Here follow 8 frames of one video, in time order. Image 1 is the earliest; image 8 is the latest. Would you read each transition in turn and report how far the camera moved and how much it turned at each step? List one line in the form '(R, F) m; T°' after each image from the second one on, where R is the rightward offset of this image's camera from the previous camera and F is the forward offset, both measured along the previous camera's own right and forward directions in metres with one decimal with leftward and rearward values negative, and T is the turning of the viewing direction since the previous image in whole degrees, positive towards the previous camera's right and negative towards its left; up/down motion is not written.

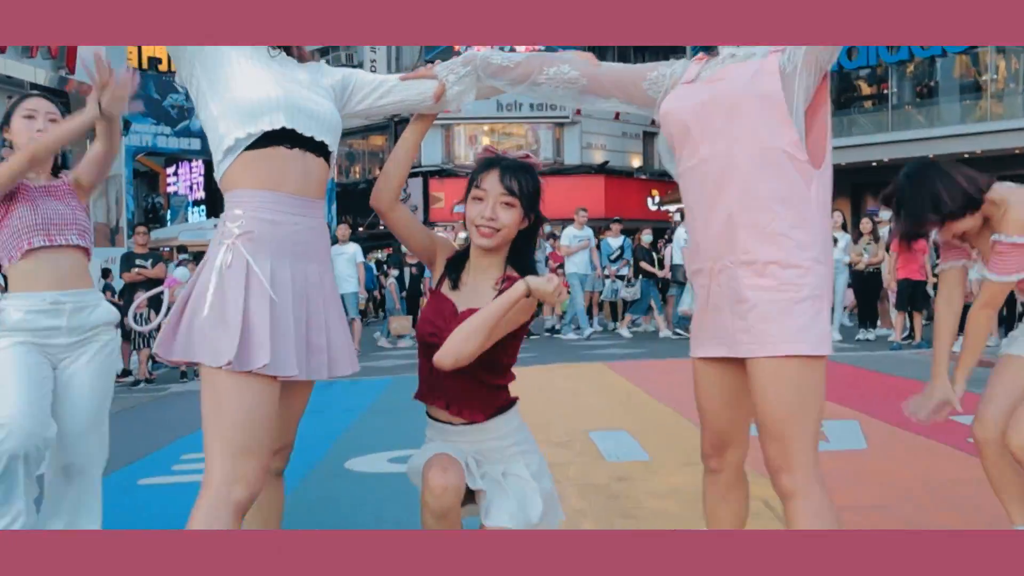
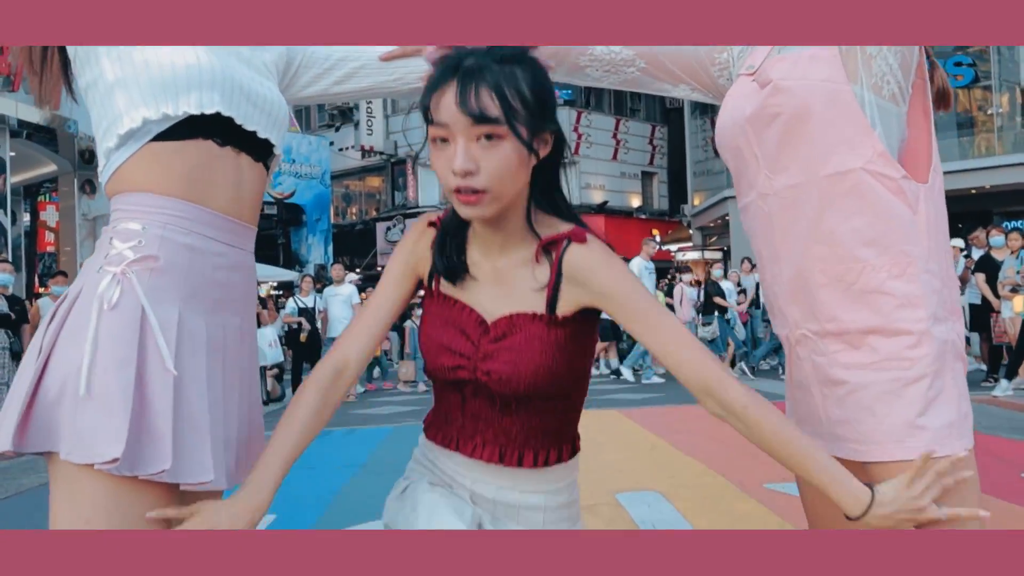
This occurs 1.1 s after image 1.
(-0.1, +0.7) m; 0°
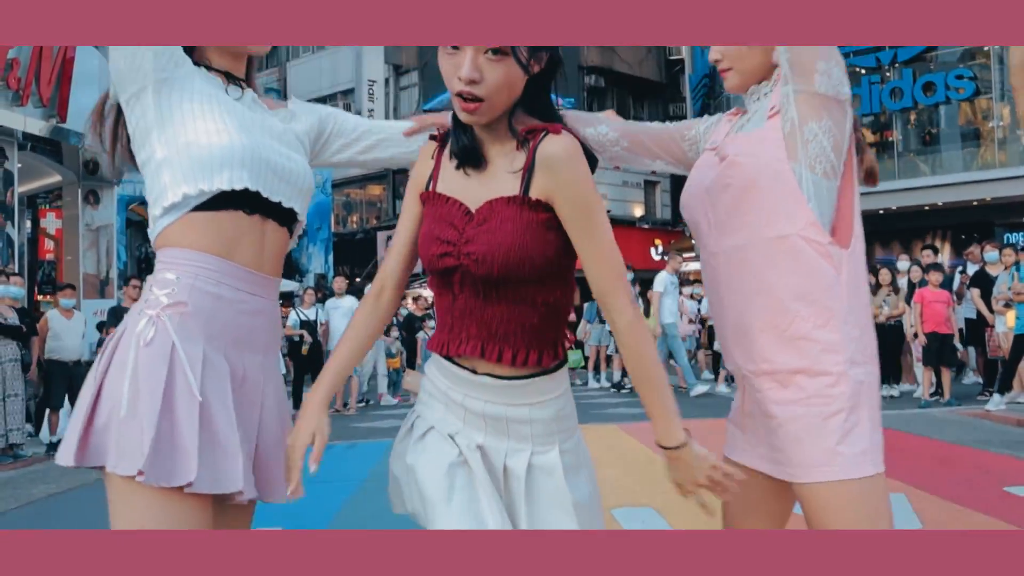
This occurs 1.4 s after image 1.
(0.0, -0.1) m; 0°
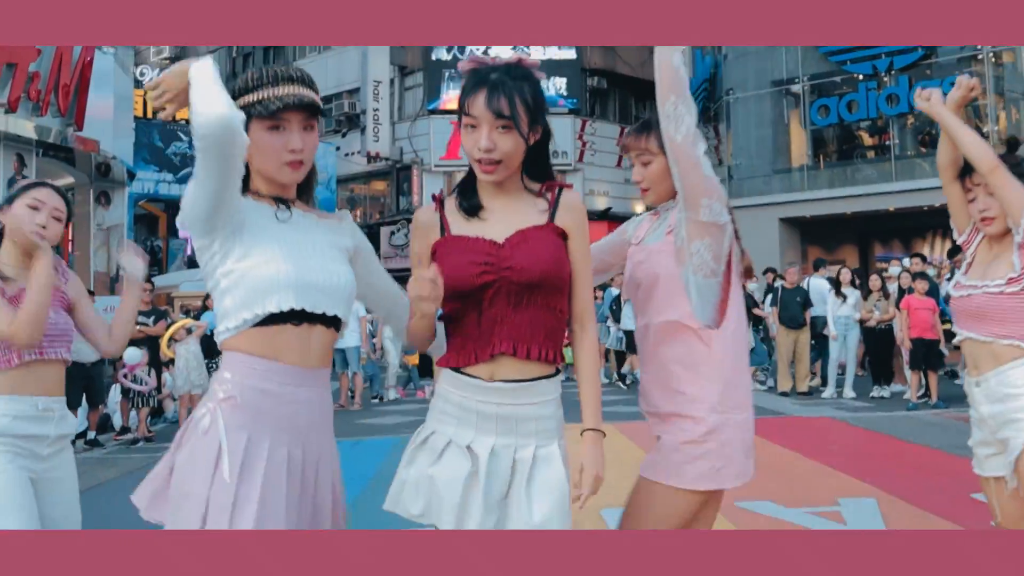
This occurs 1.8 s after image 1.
(0.0, -0.4) m; 0°
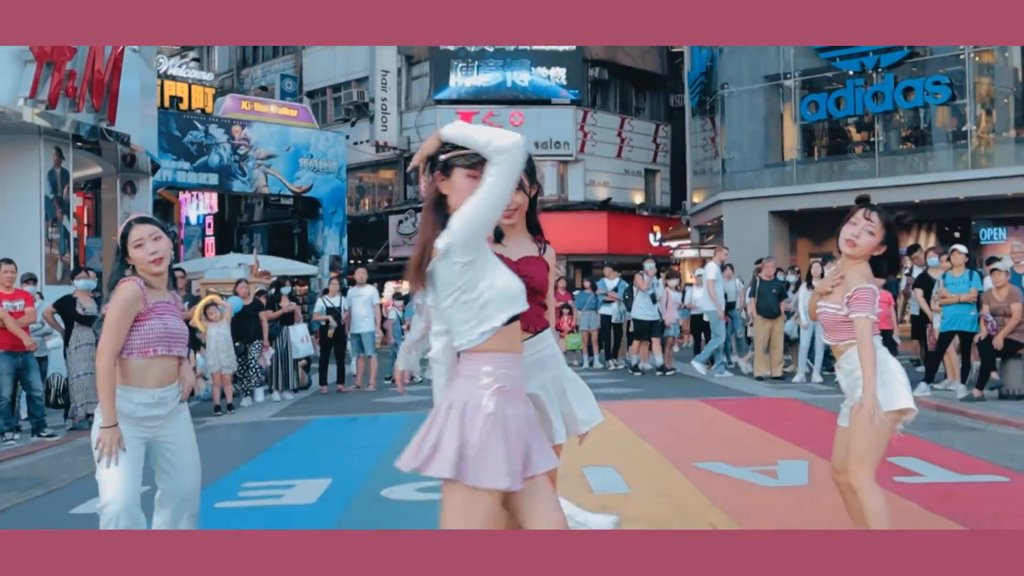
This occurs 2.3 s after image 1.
(0.0, -1.2) m; 0°
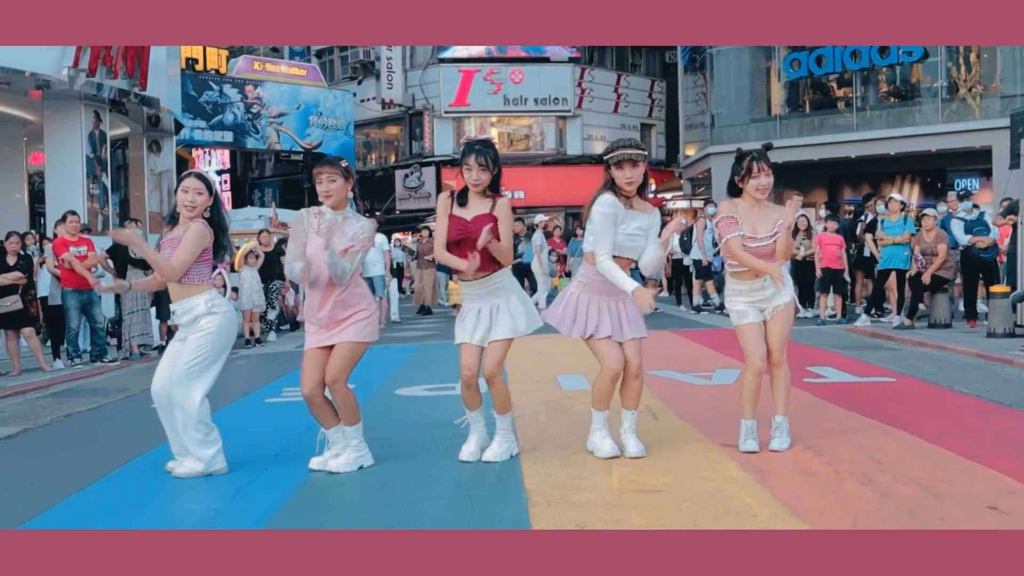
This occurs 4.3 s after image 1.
(+0.2, -1.6) m; 0°
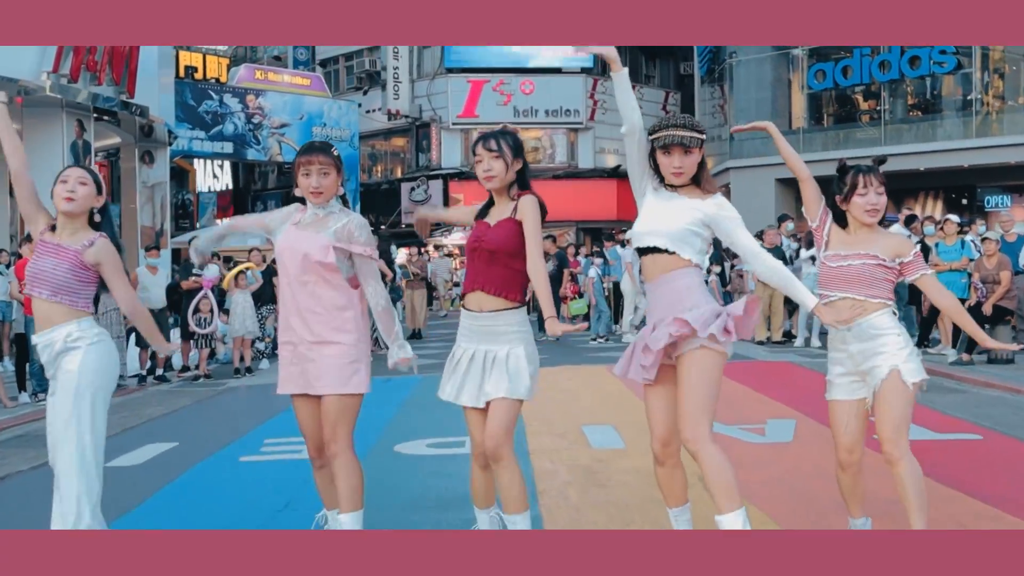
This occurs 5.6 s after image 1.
(-0.1, +1.2) m; 0°
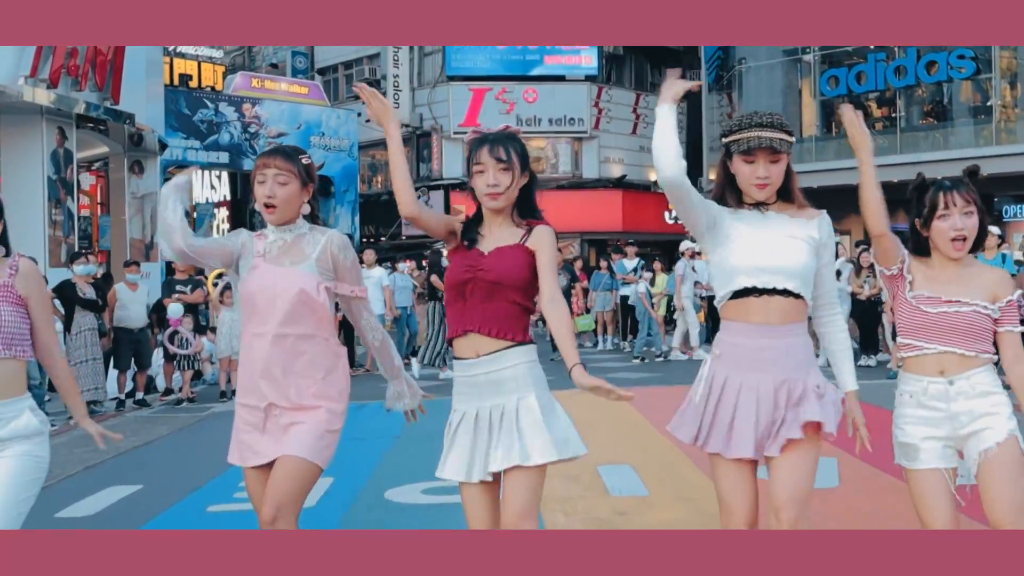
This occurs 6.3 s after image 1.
(0.0, +0.8) m; 0°
